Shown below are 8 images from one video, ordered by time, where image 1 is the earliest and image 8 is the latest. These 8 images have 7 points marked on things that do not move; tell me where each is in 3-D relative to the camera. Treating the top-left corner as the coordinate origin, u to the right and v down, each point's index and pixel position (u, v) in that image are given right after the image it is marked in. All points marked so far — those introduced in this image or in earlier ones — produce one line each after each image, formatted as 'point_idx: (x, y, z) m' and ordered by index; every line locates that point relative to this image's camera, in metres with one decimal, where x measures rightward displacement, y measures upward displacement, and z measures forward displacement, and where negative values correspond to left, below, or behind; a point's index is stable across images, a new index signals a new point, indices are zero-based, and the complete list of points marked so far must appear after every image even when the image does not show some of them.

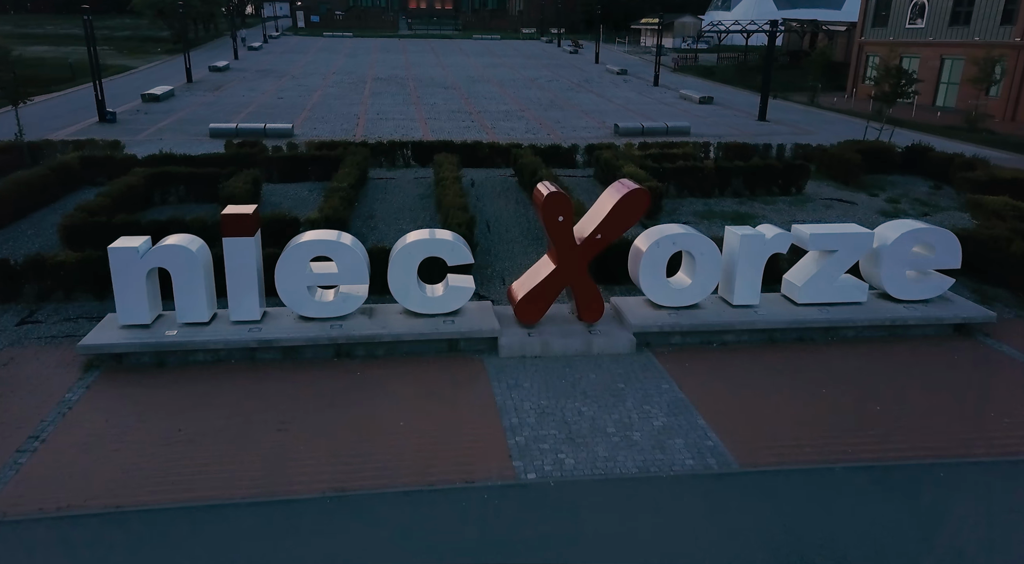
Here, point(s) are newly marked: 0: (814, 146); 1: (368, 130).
0: (+6.4, +2.9, +12.9) m
1: (-3.8, +4.0, +16.3) m
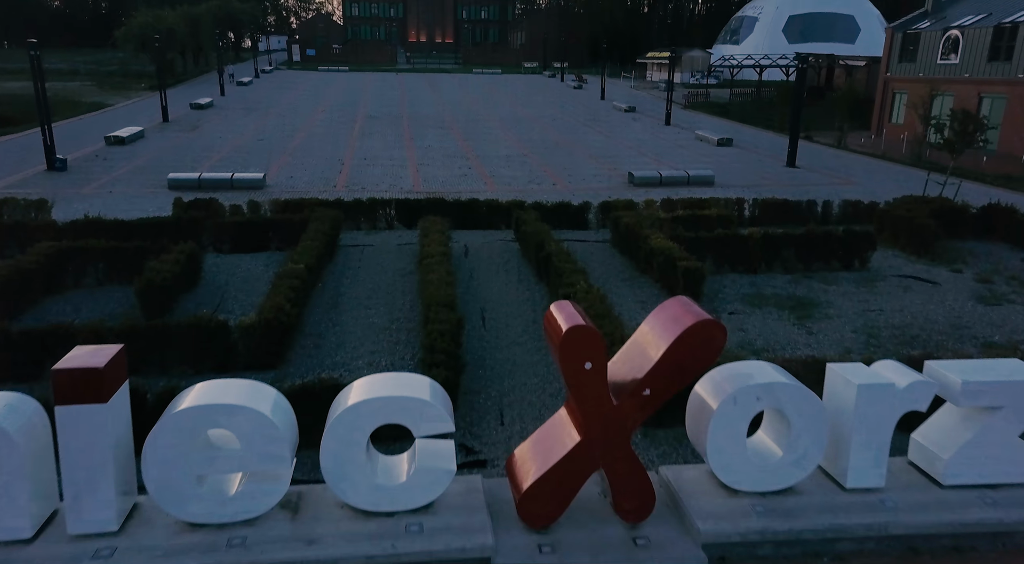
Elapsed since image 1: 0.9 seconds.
0: (+6.4, +1.4, +11.0) m
1: (-3.8, +2.4, +14.5) m
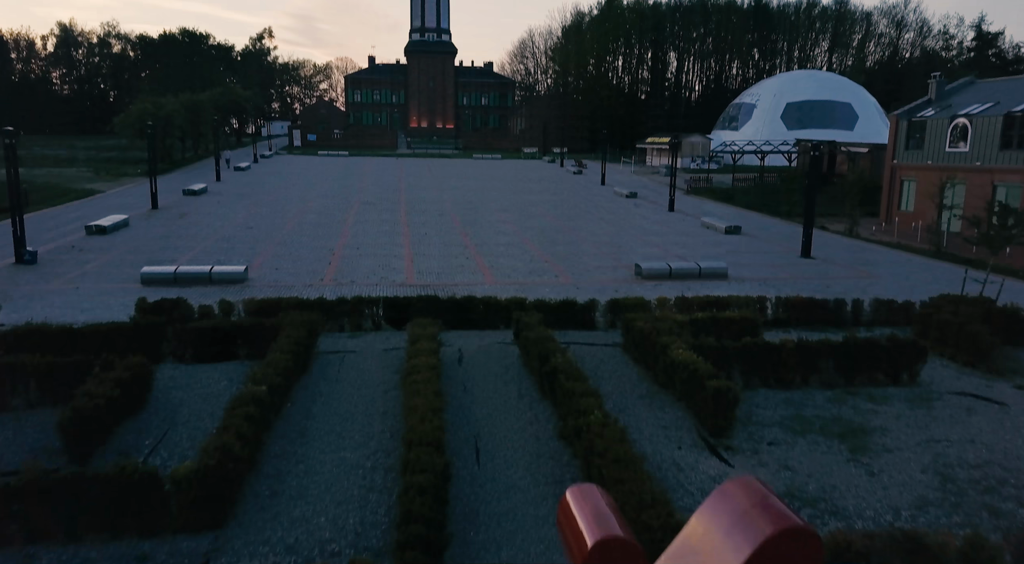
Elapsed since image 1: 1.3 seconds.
0: (+6.4, -0.4, +10.0) m
1: (-3.8, +0.2, +13.6) m
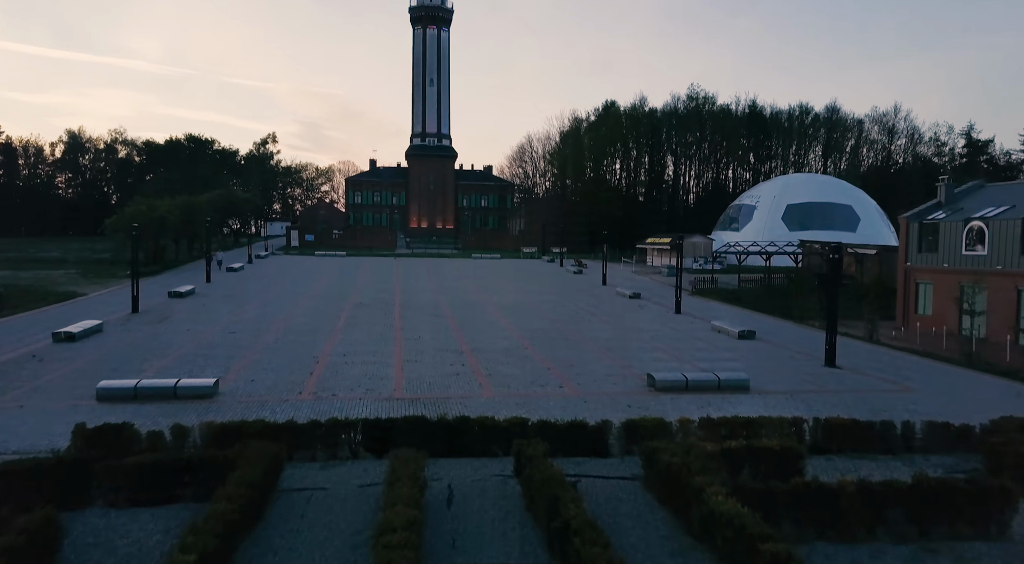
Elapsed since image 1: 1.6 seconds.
0: (+6.4, -2.1, +8.7) m
1: (-3.8, -2.1, +12.3) m
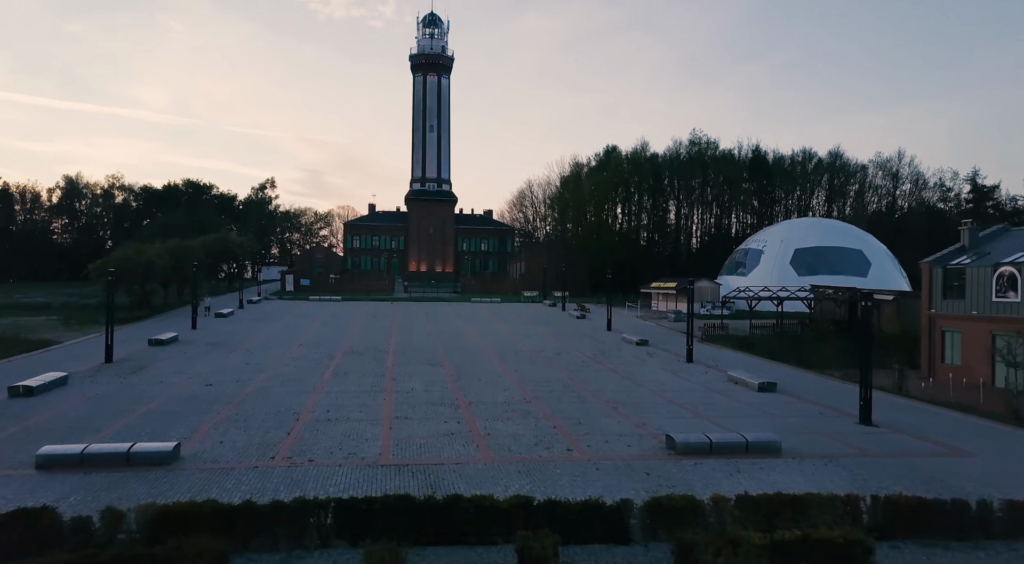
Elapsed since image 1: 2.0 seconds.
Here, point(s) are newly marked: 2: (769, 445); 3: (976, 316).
0: (+6.4, -2.7, +7.3) m
1: (-3.8, -2.9, +10.9) m
2: (+4.6, -2.9, +10.8) m
3: (+14.1, -1.0, +18.6) m
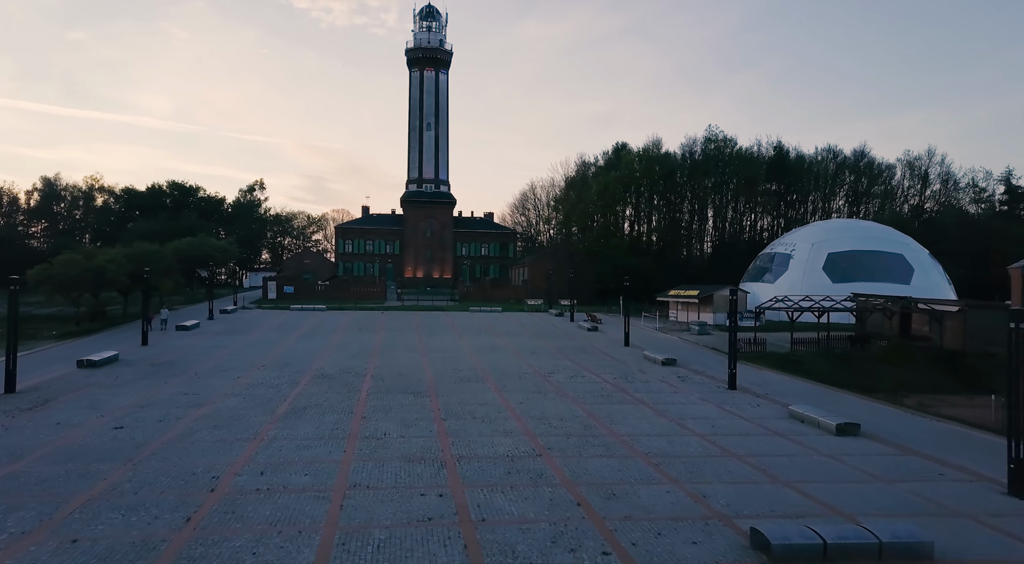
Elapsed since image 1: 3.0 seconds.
0: (+6.5, -2.8, +3.5) m
1: (-3.7, -3.1, +7.1) m
2: (+4.6, -3.1, +7.0) m
3: (+14.2, -1.2, +14.8) m
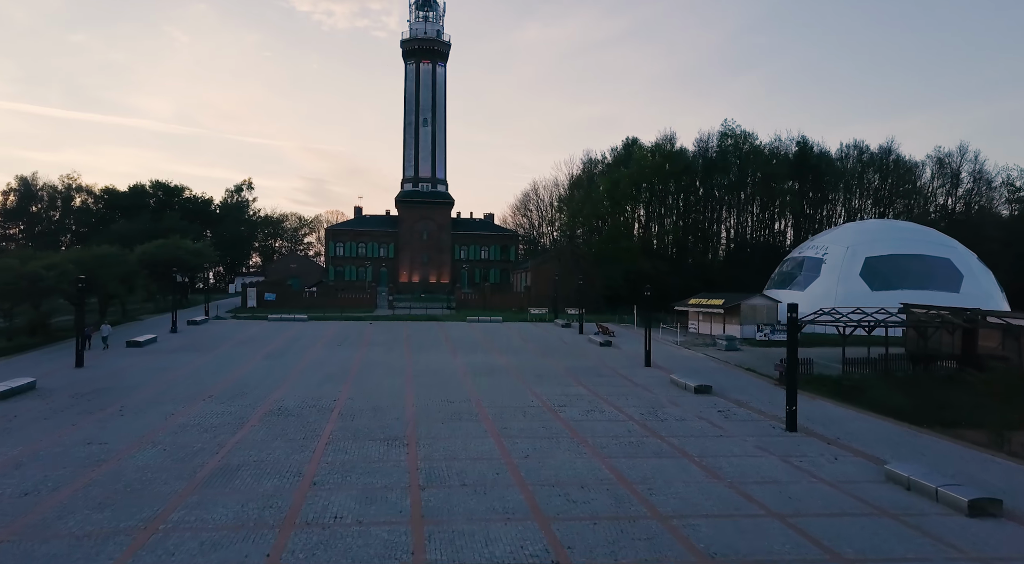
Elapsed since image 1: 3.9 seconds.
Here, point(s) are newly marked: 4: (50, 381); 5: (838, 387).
0: (+6.5, -3.1, -0.1) m
1: (-3.7, -3.4, +3.5) m
2: (+4.7, -3.3, +3.4) m
3: (+14.2, -1.5, +11.2) m
4: (-12.9, -2.7, +17.2) m
5: (+9.9, -3.2, +18.6) m
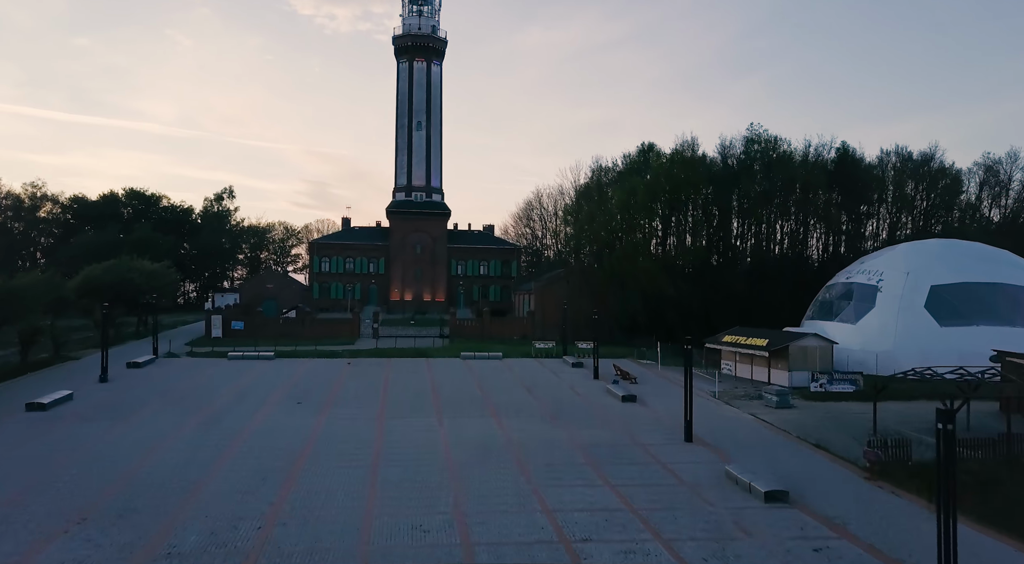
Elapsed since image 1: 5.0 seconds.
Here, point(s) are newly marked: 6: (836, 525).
0: (+6.5, -4.4, -5.0) m
1: (-3.7, -4.7, -1.3) m
2: (+4.7, -4.6, -1.5) m
3: (+14.3, -2.9, +6.3) m
4: (-12.9, -4.1, +12.3) m
5: (+9.9, -4.5, +13.7) m
6: (+6.1, -4.6, +11.4) m
